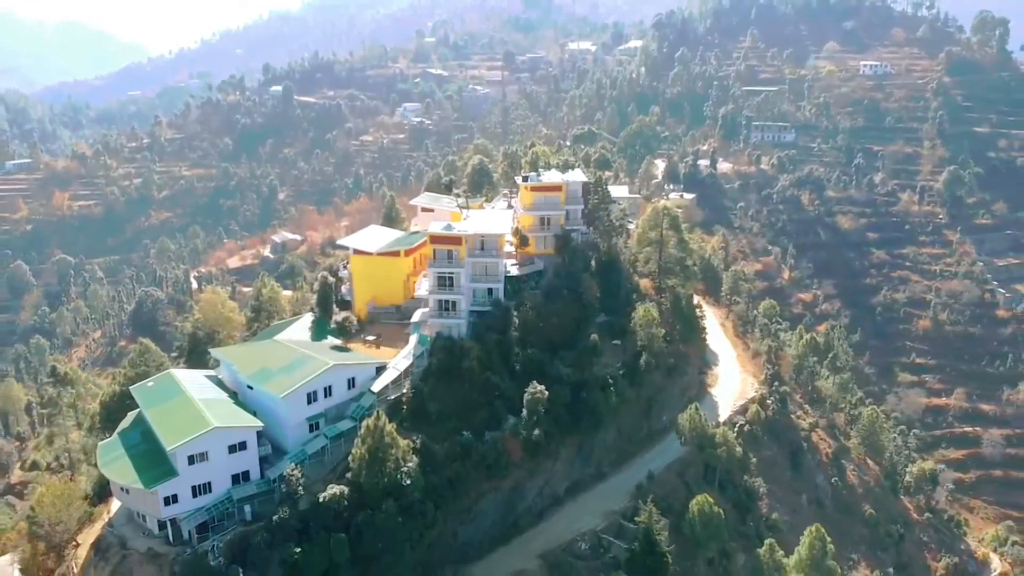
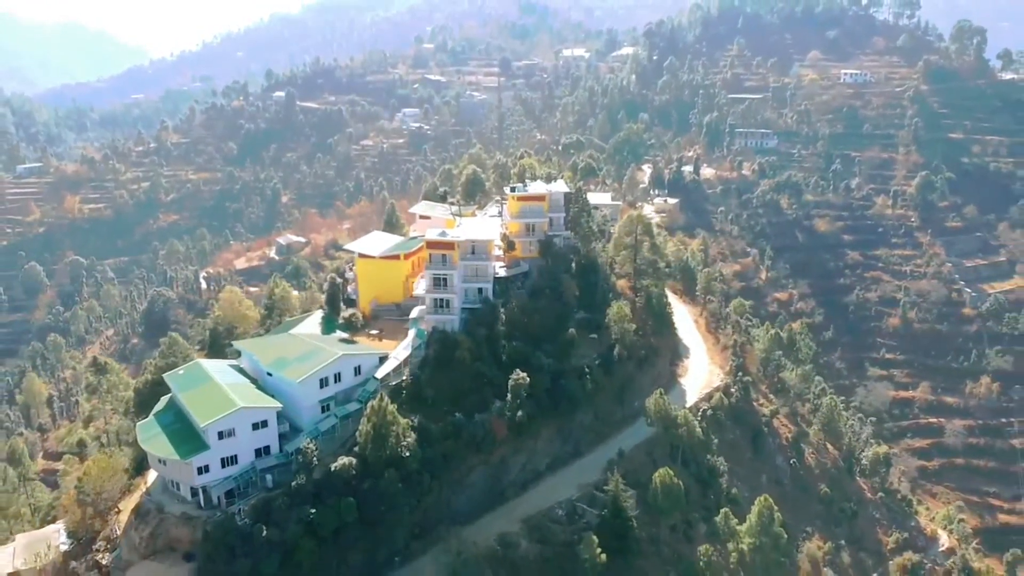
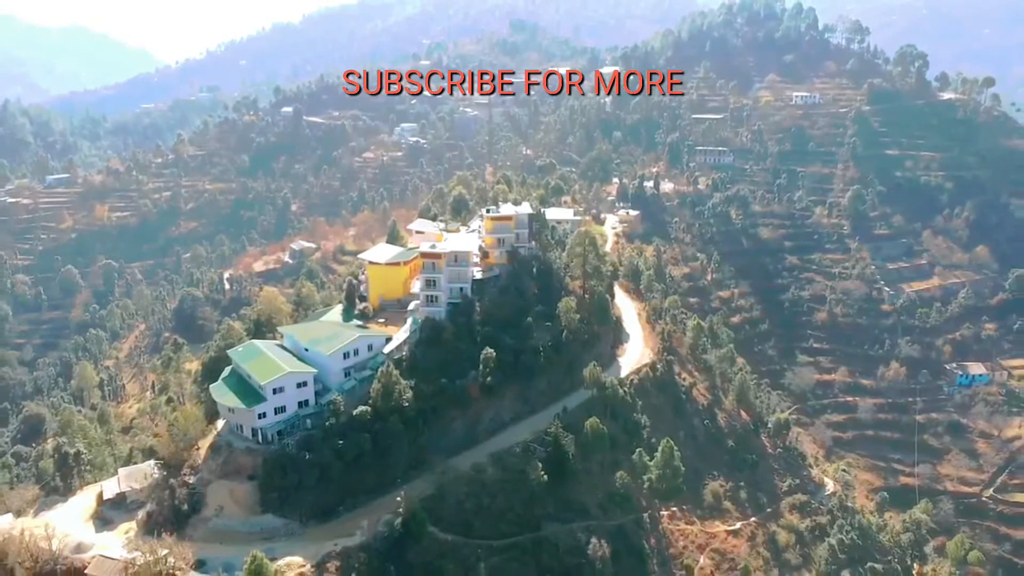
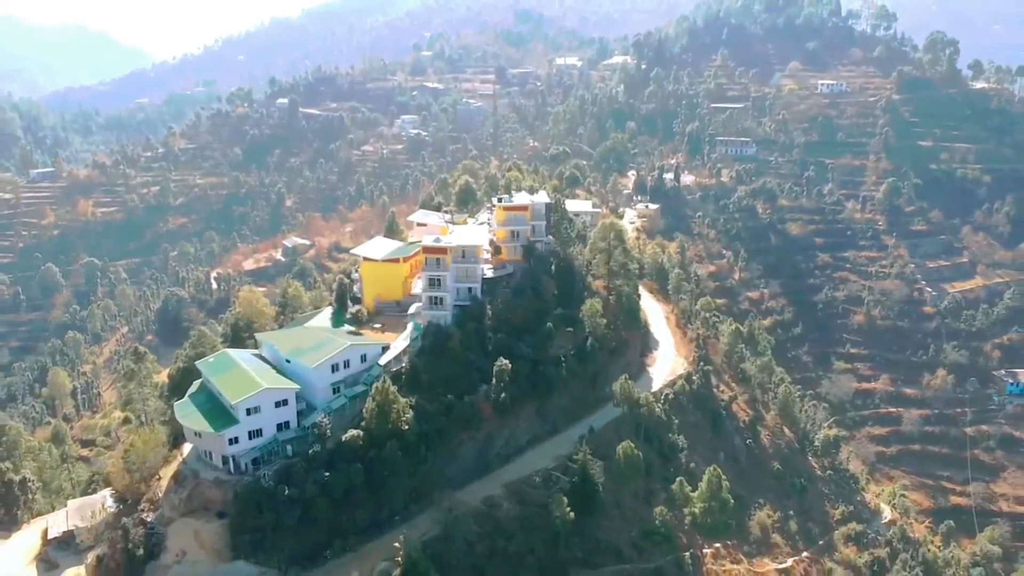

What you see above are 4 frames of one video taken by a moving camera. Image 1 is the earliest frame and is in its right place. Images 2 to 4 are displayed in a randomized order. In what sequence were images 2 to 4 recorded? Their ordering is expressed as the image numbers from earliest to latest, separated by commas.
2, 4, 3
